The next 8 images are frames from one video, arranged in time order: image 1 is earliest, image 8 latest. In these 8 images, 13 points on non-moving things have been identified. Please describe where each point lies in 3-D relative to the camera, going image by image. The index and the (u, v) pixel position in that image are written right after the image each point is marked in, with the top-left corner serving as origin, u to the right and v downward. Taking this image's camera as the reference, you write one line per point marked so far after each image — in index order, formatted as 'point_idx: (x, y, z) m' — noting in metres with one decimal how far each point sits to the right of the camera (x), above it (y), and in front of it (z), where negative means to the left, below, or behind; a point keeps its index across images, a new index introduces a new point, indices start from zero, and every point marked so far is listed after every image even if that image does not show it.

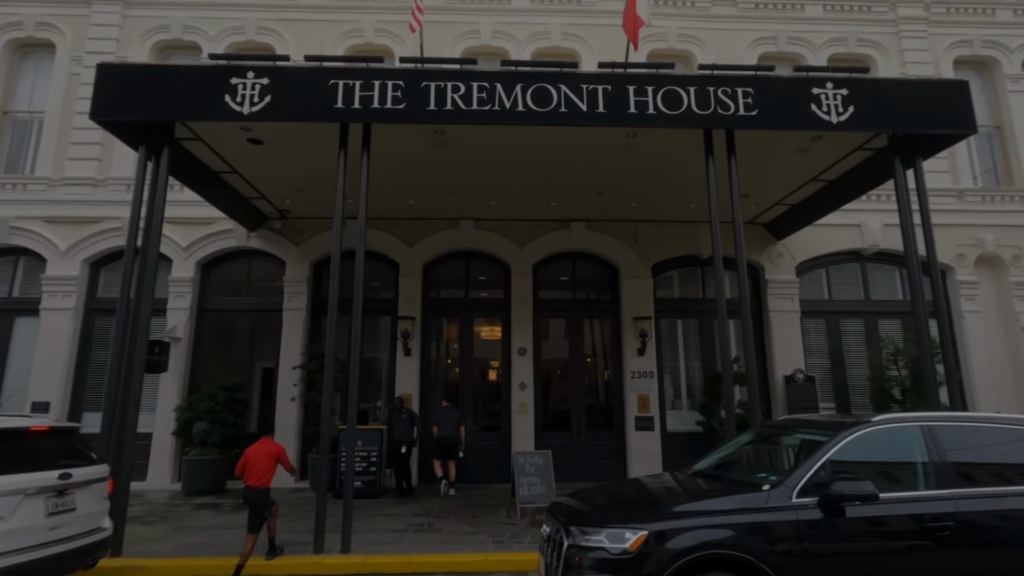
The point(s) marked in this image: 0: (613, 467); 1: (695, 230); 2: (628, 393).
0: (+2.0, -3.4, +10.3) m
1: (+3.7, +1.2, +10.9) m
2: (+2.2, -2.0, +10.3) m
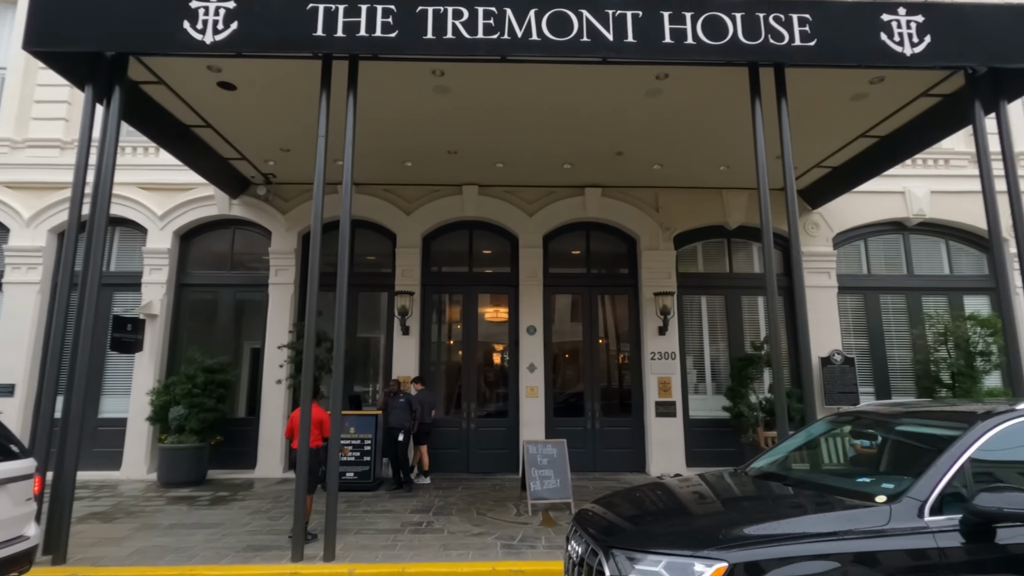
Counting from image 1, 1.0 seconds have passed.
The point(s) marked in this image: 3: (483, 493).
0: (+2.1, -3.0, +9.4) m
1: (+3.9, +1.7, +9.9) m
2: (+2.4, -1.6, +9.4) m
3: (-0.4, -2.9, +7.7) m
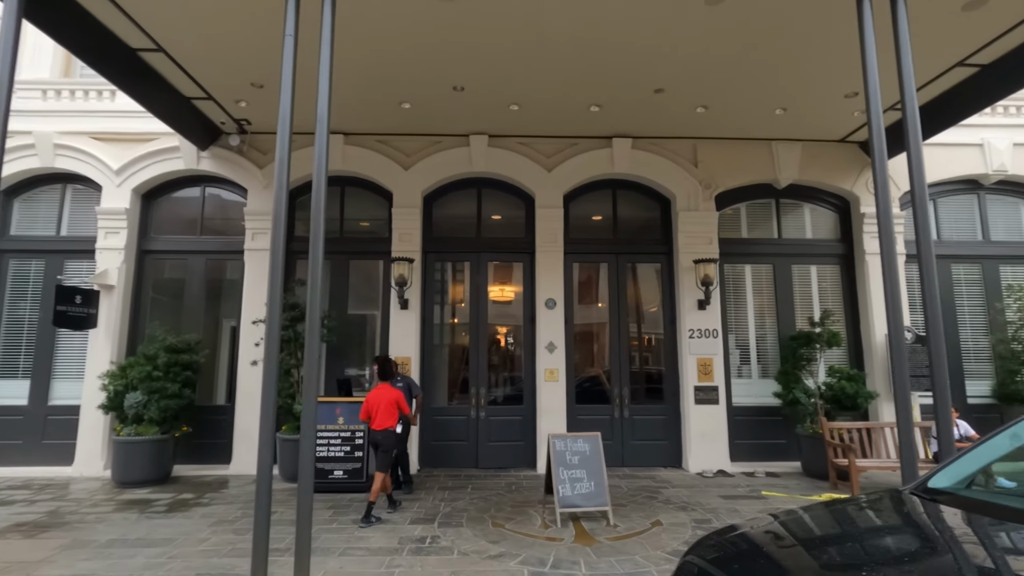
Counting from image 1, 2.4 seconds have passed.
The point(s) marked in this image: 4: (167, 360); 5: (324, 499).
0: (+2.3, -2.5, +8.2) m
1: (+4.1, +2.2, +8.5) m
2: (+2.6, -1.1, +8.1) m
3: (-0.2, -2.5, +6.4) m
4: (-4.7, -1.0, +7.2) m
5: (-2.2, -2.5, +6.4) m
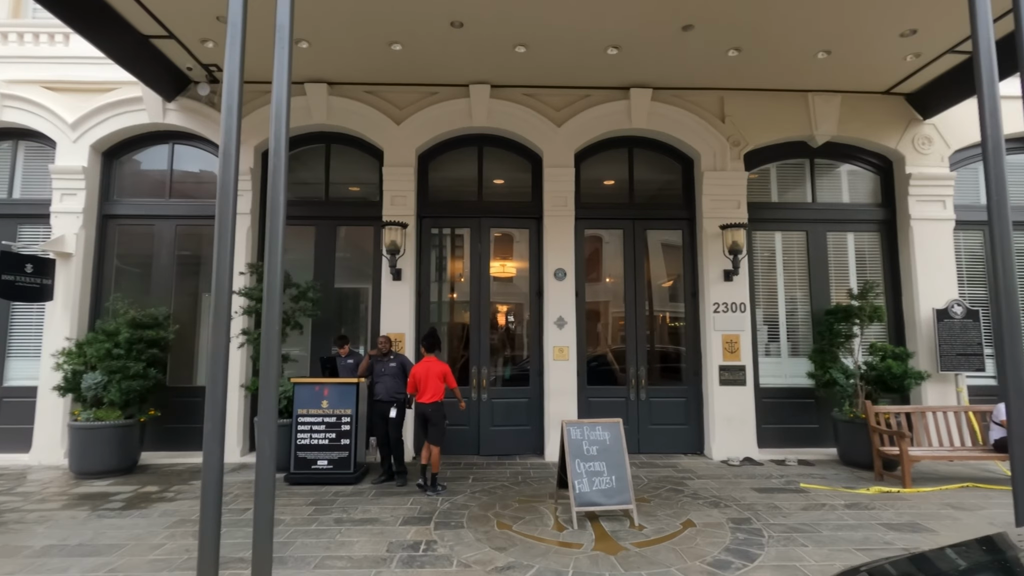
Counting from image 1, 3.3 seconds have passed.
0: (+2.4, -2.0, +7.4) m
1: (+4.2, +2.6, +7.6) m
2: (+2.7, -0.6, +7.3) m
3: (-0.1, -2.1, +5.7) m
4: (-4.6, -0.6, +6.4) m
5: (-2.2, -2.1, +5.6) m
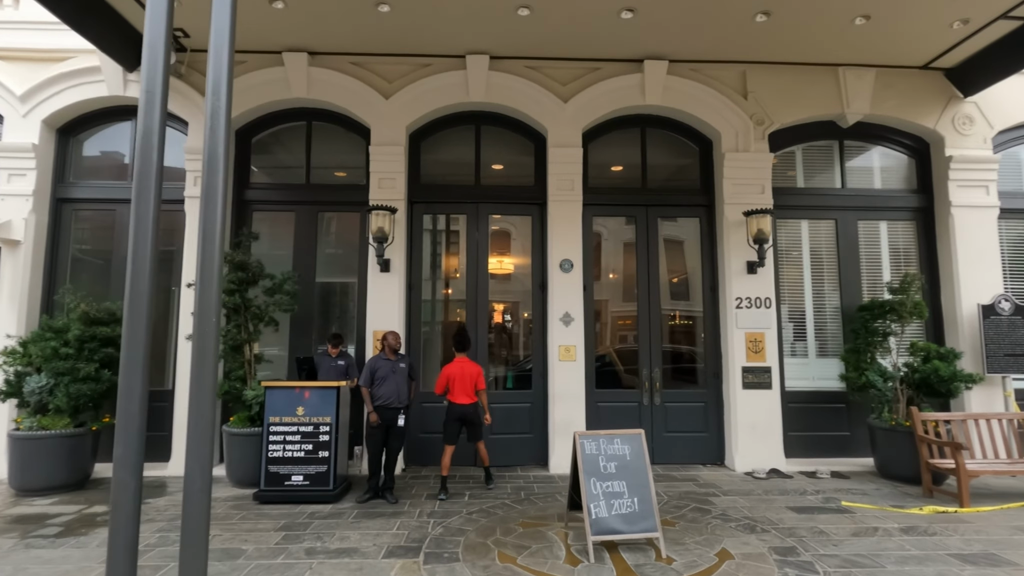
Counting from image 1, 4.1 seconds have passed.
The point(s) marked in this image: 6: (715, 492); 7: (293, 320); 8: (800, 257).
0: (+2.4, -1.9, +6.7) m
1: (+4.2, +2.7, +6.9) m
2: (+2.7, -0.5, +6.6) m
3: (-0.1, -2.0, +4.9) m
4: (-4.6, -0.5, +5.7) m
5: (-2.1, -2.1, +4.9) m
6: (+2.1, -2.1, +5.5) m
7: (-2.8, -0.4, +6.8) m
8: (+3.8, +0.4, +7.1) m
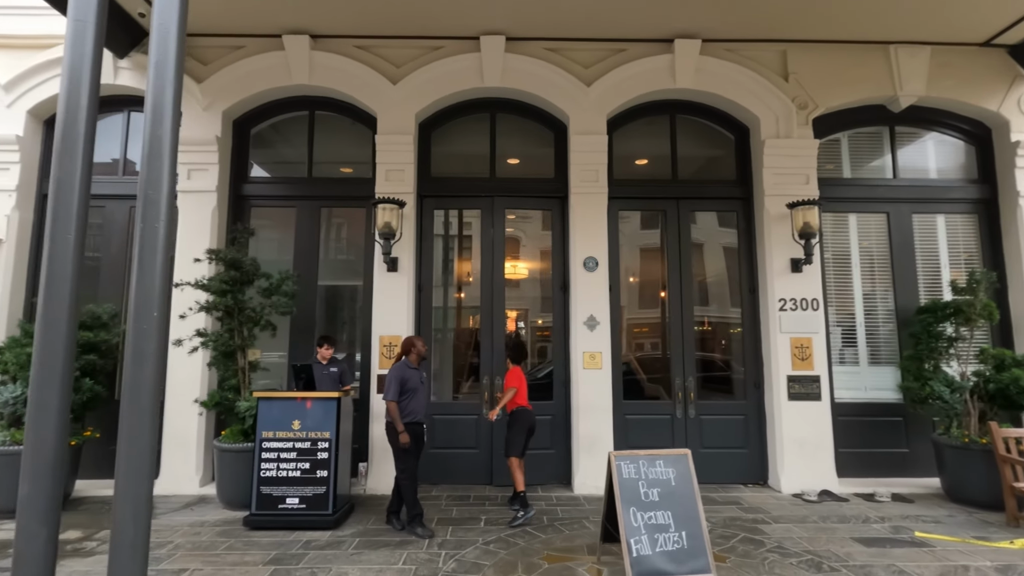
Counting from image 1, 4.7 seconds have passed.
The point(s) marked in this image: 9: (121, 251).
0: (+2.6, -1.9, +6.1) m
1: (+4.4, +2.7, +6.3) m
2: (+2.9, -0.5, +5.9) m
3: (+0.1, -2.0, +4.3) m
4: (-4.4, -0.5, +5.2) m
5: (-2.0, -2.0, +4.3) m
6: (+2.3, -2.1, +4.9) m
7: (-2.6, -0.4, +6.3) m
8: (+4.0, +0.4, +6.4) m
9: (-4.6, +0.4, +6.3) m
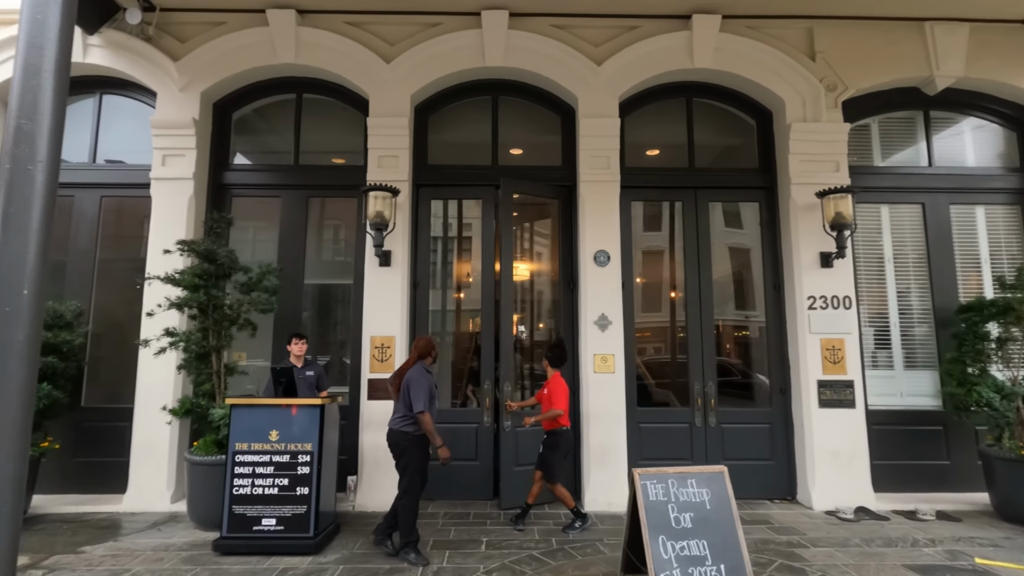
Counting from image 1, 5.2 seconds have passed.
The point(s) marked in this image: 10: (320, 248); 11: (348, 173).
0: (+2.7, -1.9, +5.5) m
1: (+4.5, +2.7, +5.8) m
2: (+3.0, -0.5, +5.4) m
3: (+0.1, -2.0, +3.8) m
4: (-4.4, -0.5, +4.7) m
5: (-1.9, -2.0, +3.8) m
6: (+2.3, -2.0, +4.3) m
7: (-2.5, -0.4, +5.8) m
8: (+4.1, +0.4, +5.9) m
9: (-4.5, +0.5, +5.8) m
10: (-2.1, +0.5, +5.9) m
11: (-1.8, +1.3, +5.9) m
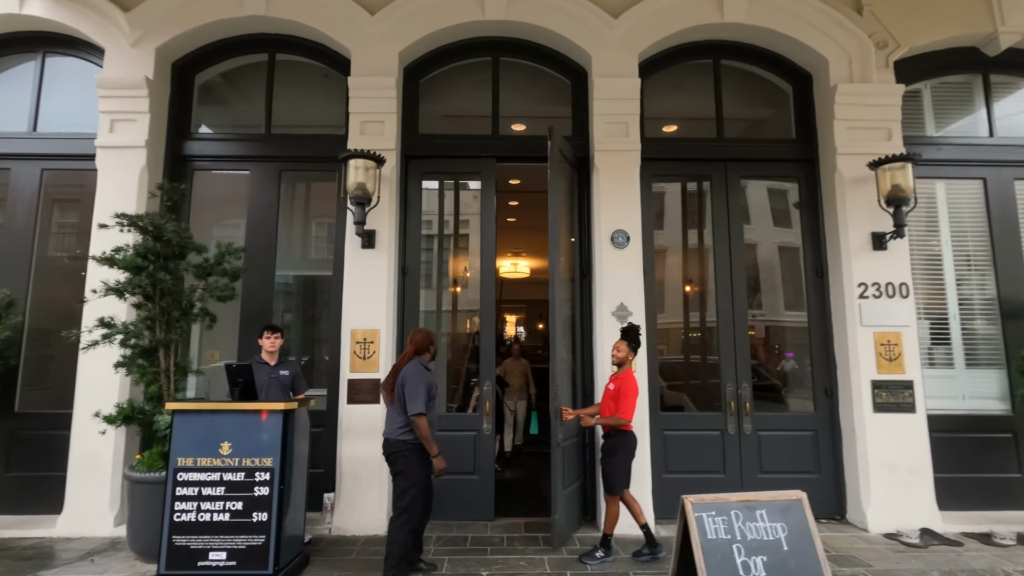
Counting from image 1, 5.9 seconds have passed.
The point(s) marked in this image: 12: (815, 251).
0: (+2.7, -1.8, +4.8) m
1: (+4.5, +2.9, +5.1) m
2: (+3.0, -0.4, +4.7) m
3: (+0.2, -1.8, +3.0) m
4: (-4.3, -0.3, +3.9) m
5: (-1.9, -1.9, +3.0) m
6: (+2.4, -1.9, +3.6) m
7: (-2.5, -0.3, +5.0) m
8: (+4.1, +0.6, +5.1) m
9: (-4.5, +0.6, +5.0) m
10: (-2.1, +0.6, +5.1) m
11: (-1.8, +1.4, +5.2) m
12: (+2.9, +0.3, +5.1) m
